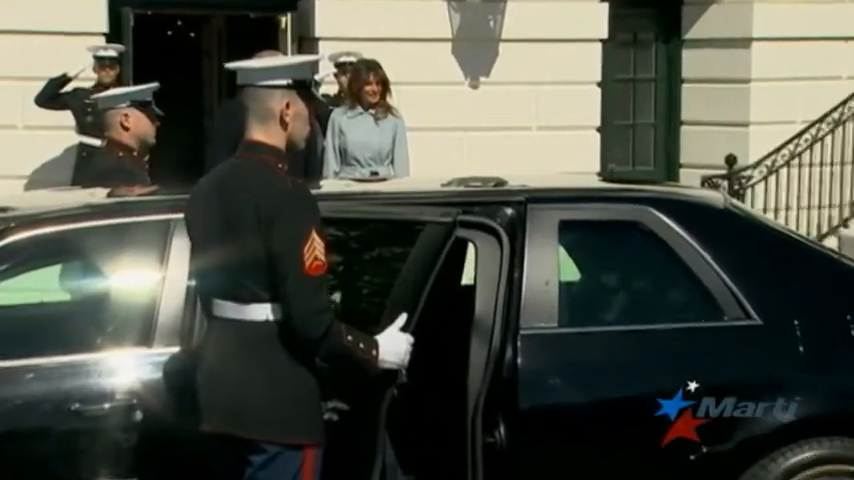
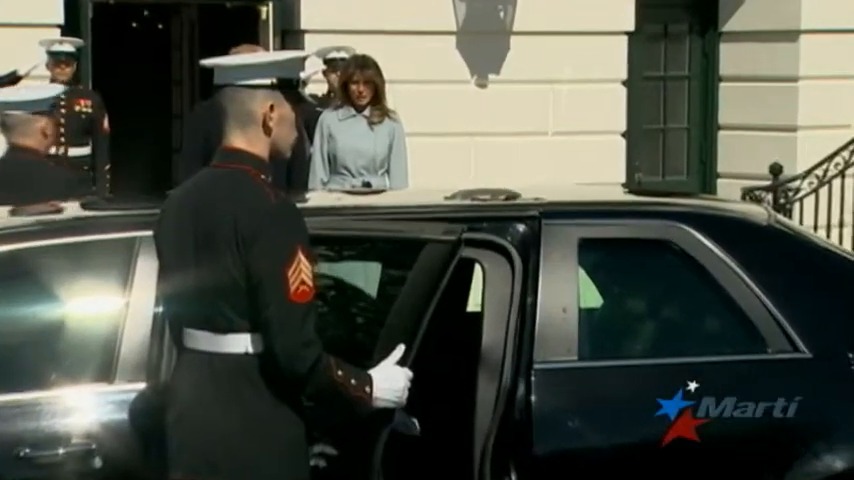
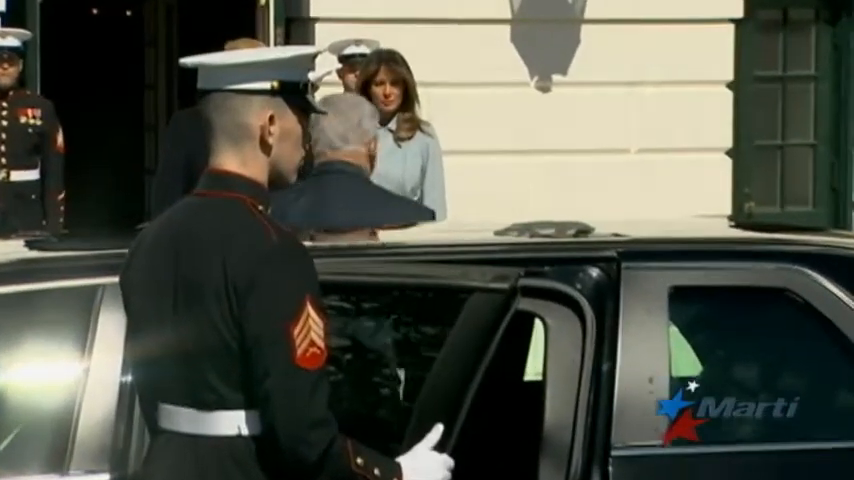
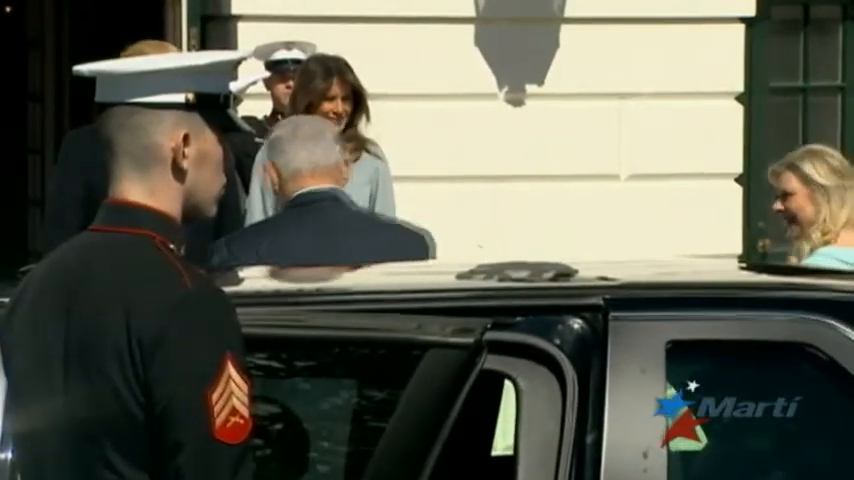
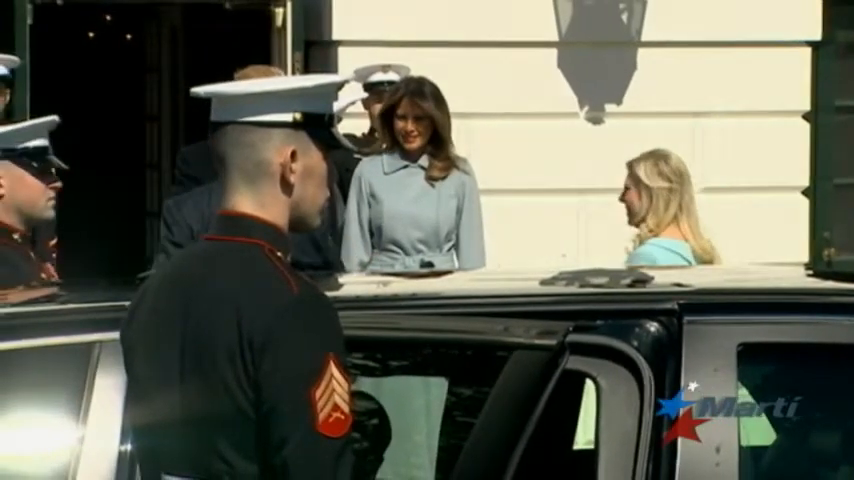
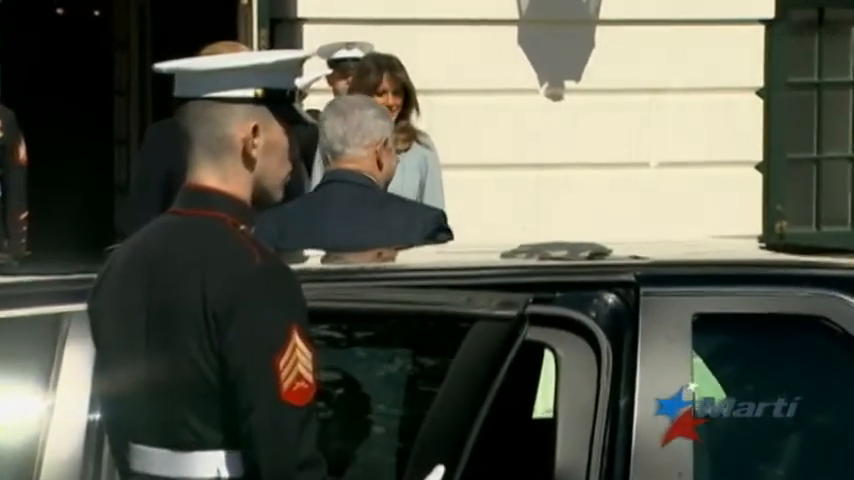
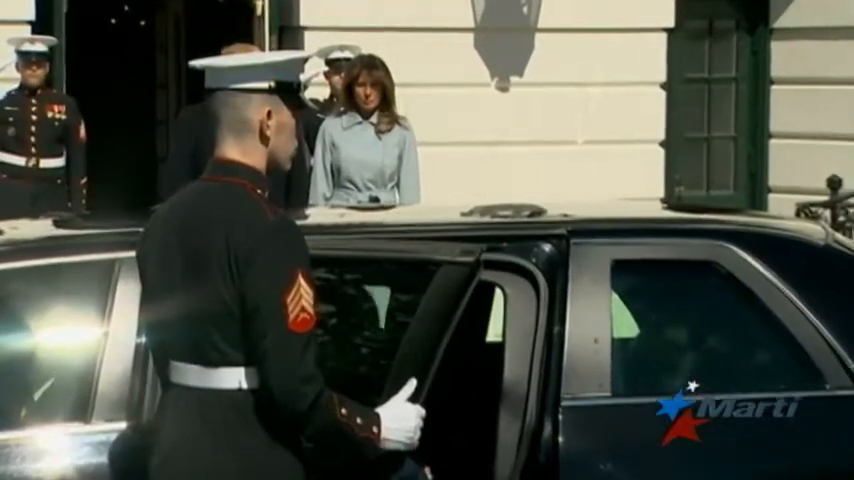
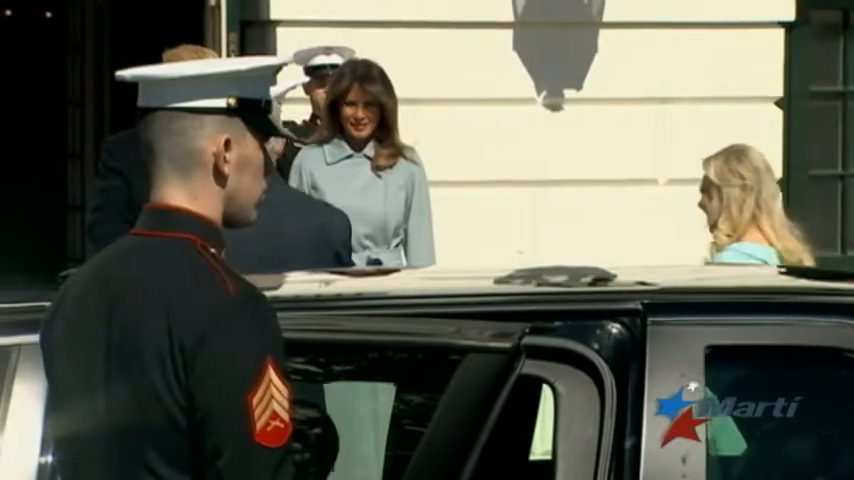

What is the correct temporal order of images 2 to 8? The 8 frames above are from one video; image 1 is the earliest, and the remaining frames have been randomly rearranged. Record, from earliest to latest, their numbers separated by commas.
2, 7, 3, 6, 4, 8, 5
